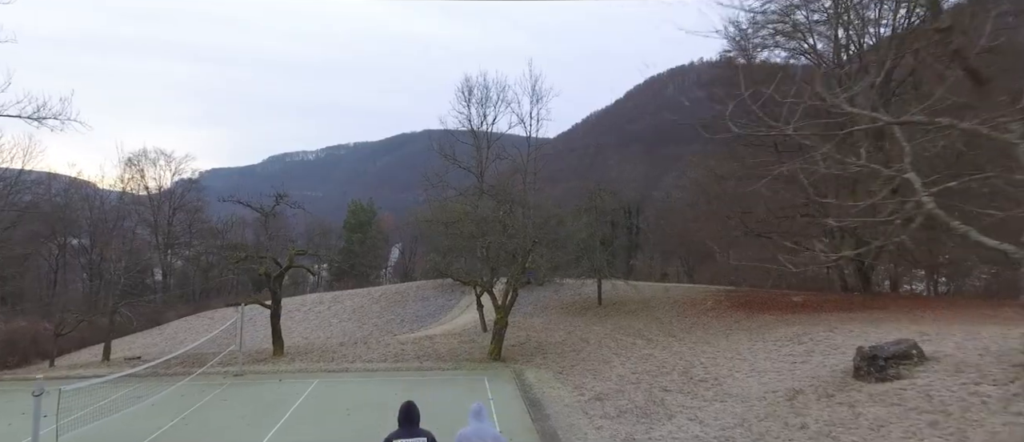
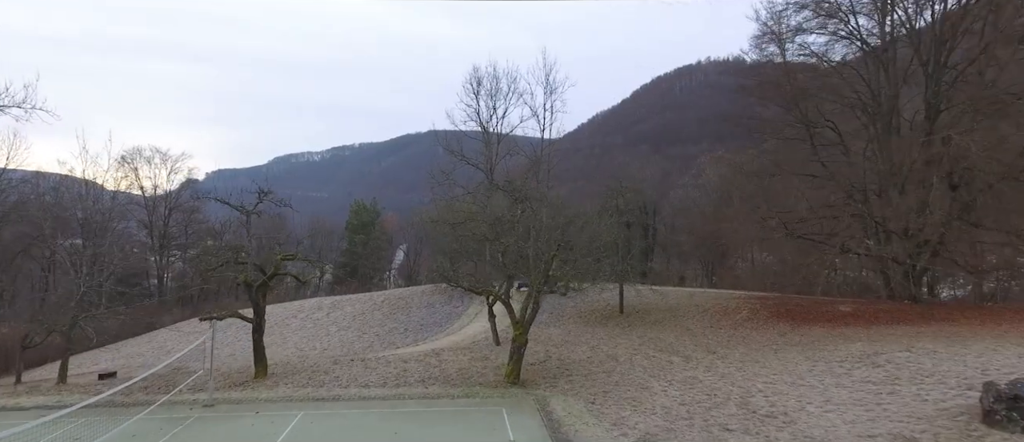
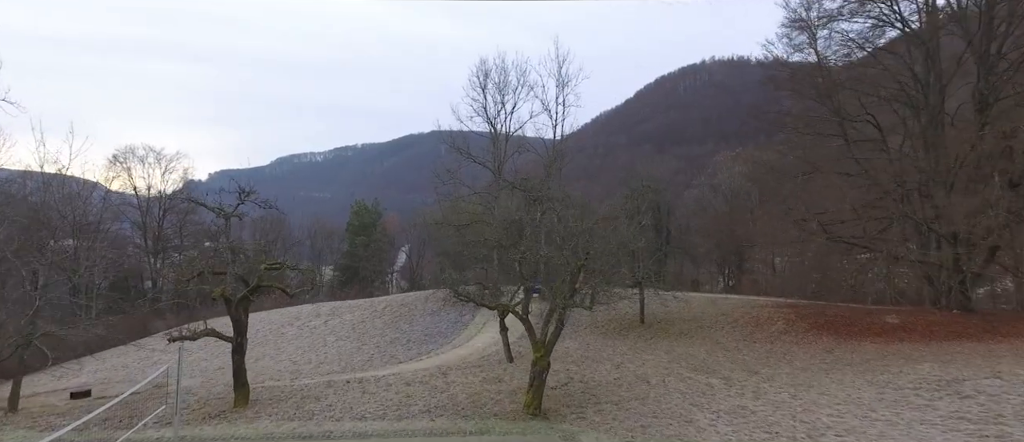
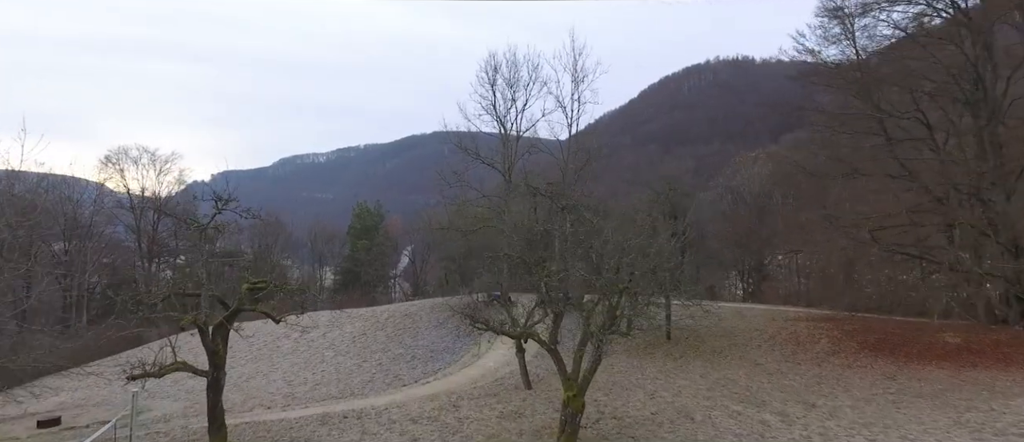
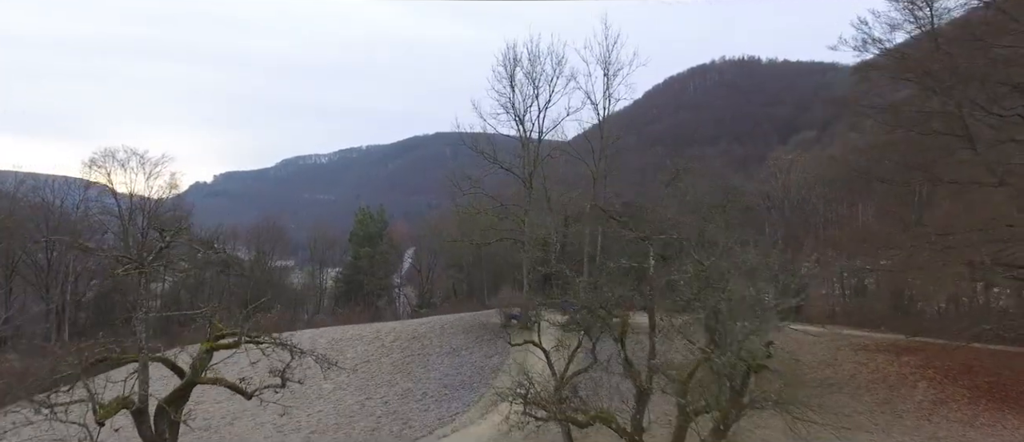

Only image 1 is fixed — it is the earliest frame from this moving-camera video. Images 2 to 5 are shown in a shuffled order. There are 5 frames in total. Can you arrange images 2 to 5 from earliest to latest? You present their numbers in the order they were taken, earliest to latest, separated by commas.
2, 3, 4, 5
